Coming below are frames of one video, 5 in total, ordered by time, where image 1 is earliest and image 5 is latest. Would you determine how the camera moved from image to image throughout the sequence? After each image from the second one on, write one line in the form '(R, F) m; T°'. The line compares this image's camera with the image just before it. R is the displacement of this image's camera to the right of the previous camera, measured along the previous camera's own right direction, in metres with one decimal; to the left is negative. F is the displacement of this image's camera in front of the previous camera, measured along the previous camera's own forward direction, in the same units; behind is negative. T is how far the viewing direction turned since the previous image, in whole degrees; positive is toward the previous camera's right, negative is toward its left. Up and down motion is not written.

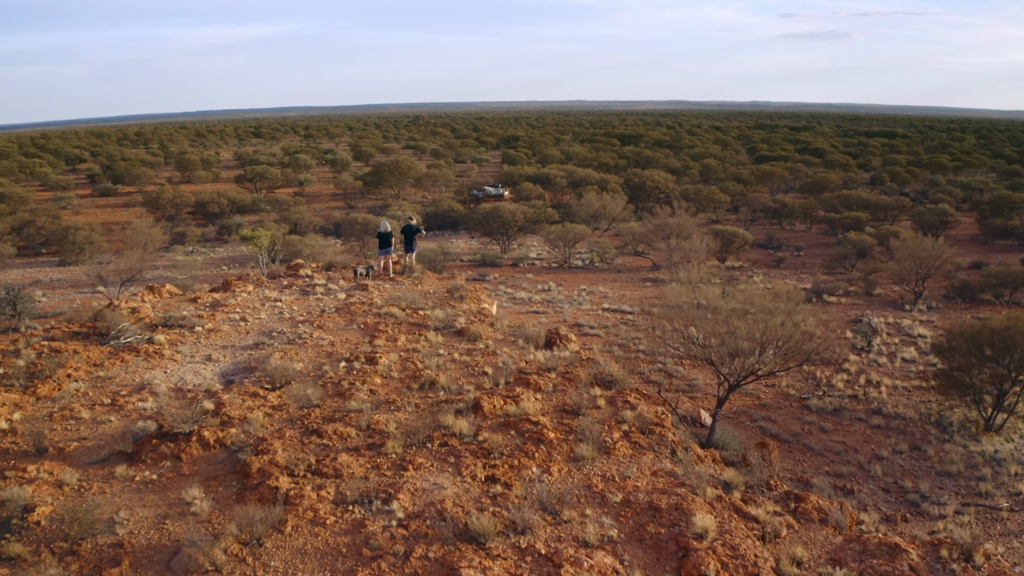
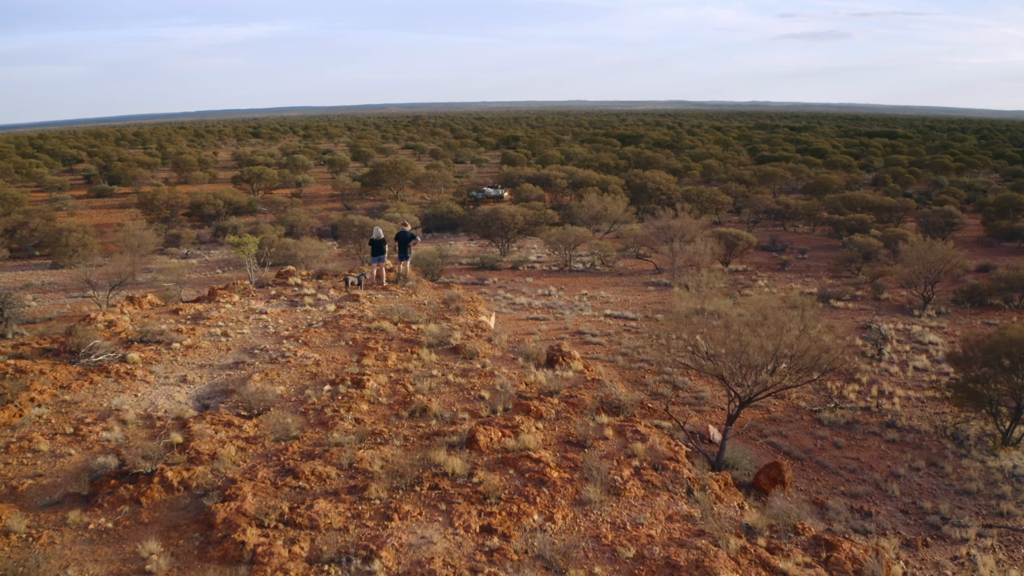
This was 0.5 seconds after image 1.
(0.0, +0.4) m; 0°
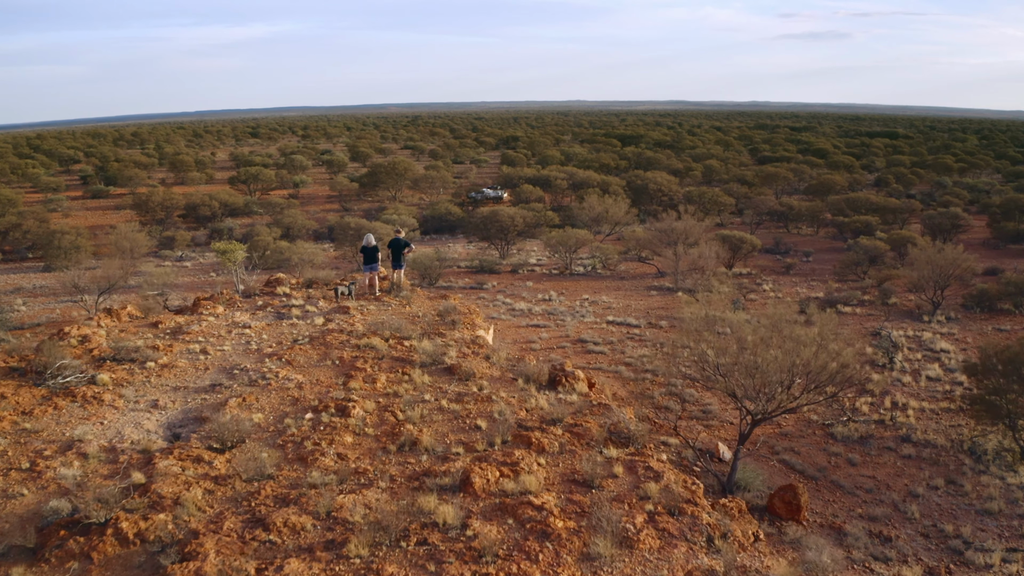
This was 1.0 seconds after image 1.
(0.0, +0.4) m; 0°
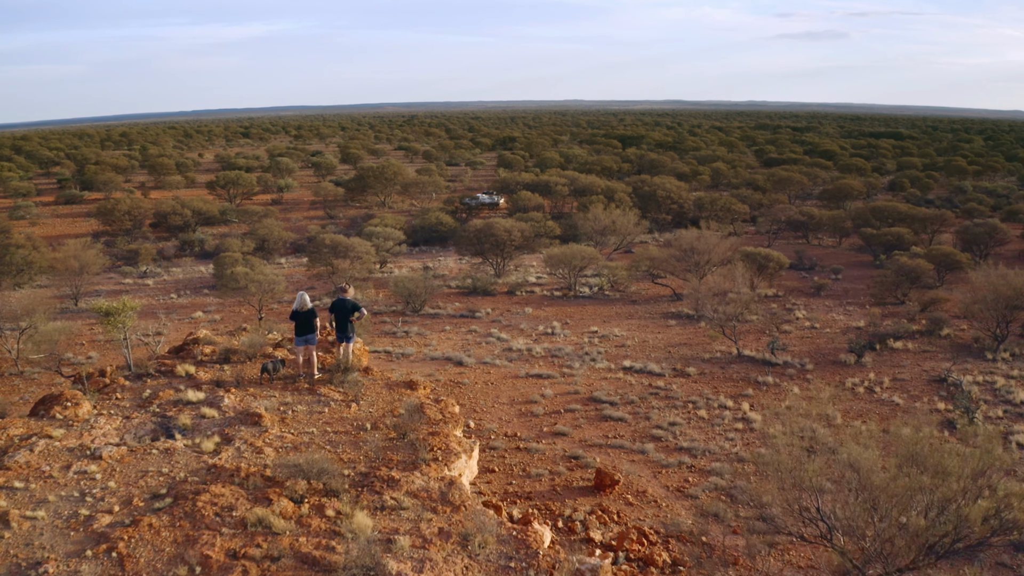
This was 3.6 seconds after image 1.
(0.0, +2.2) m; 0°
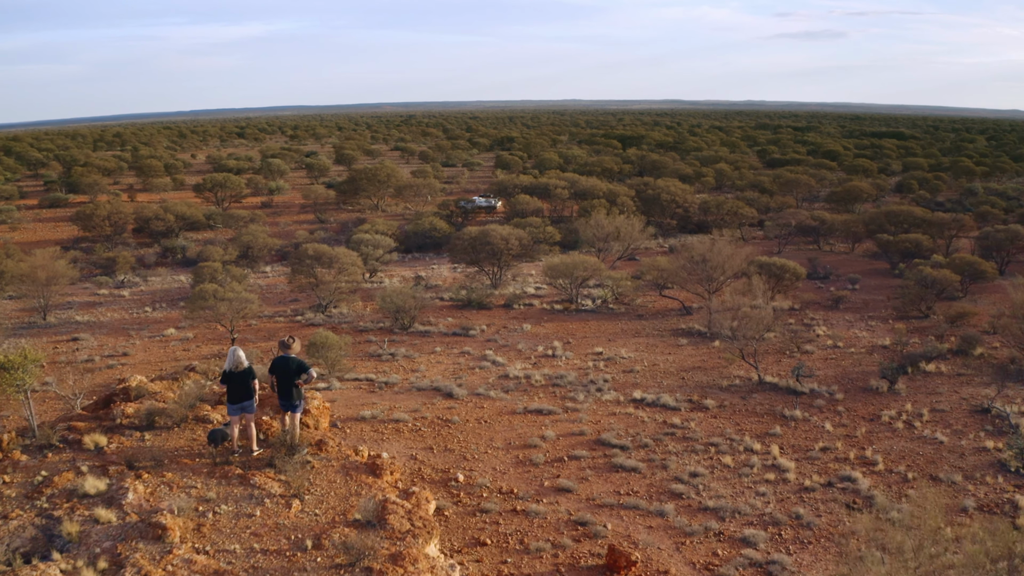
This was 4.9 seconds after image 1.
(0.0, +1.2) m; 0°
